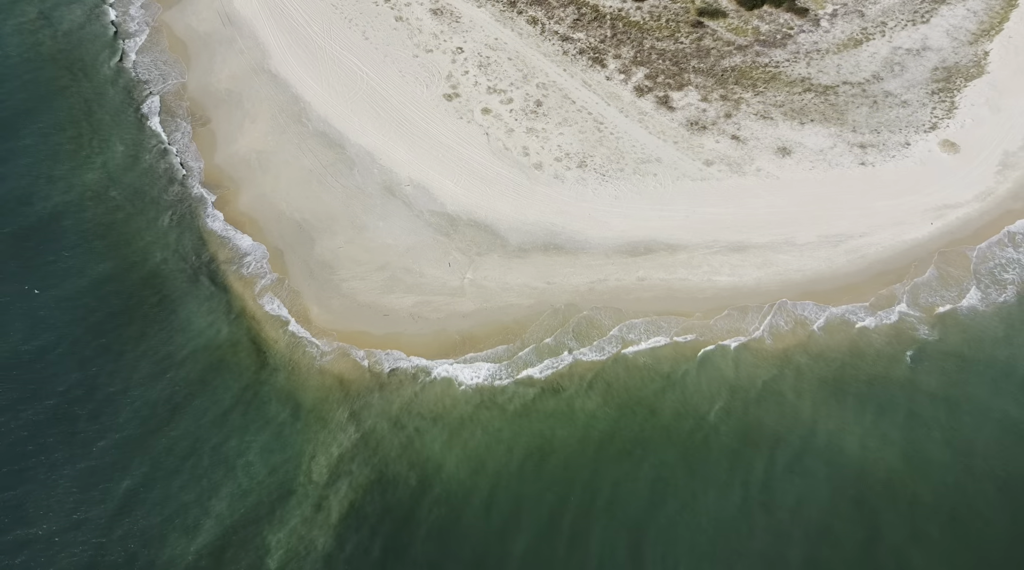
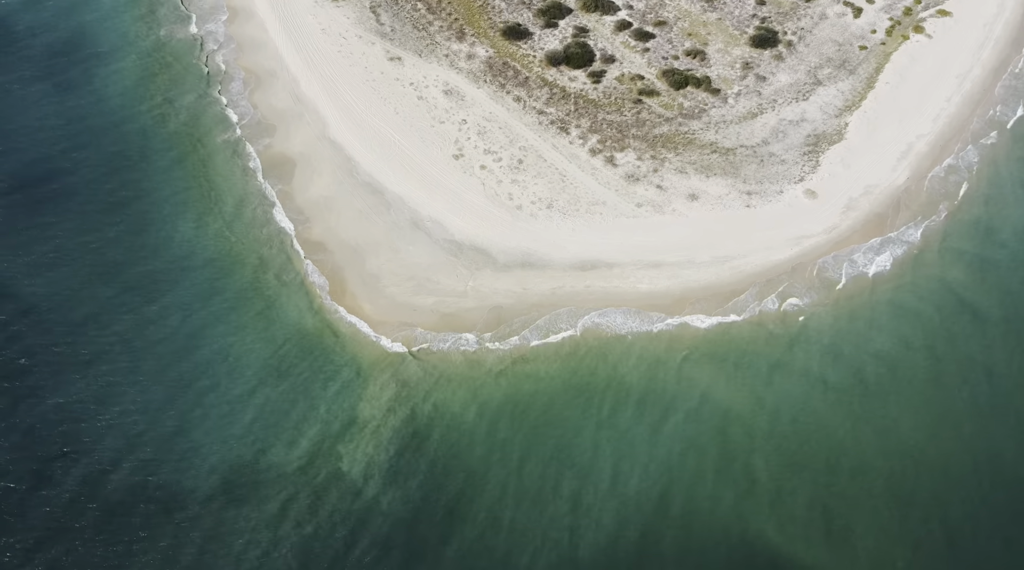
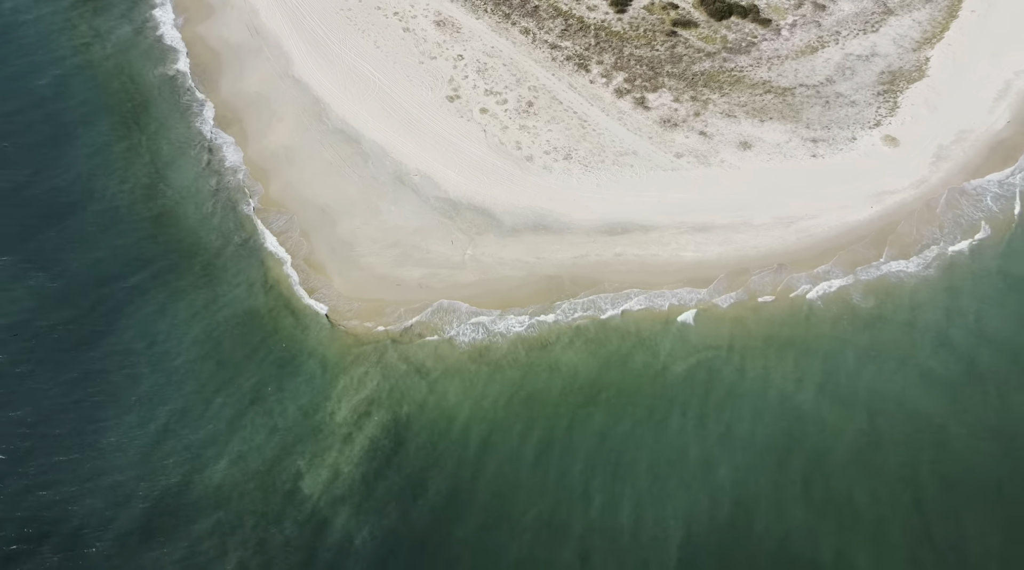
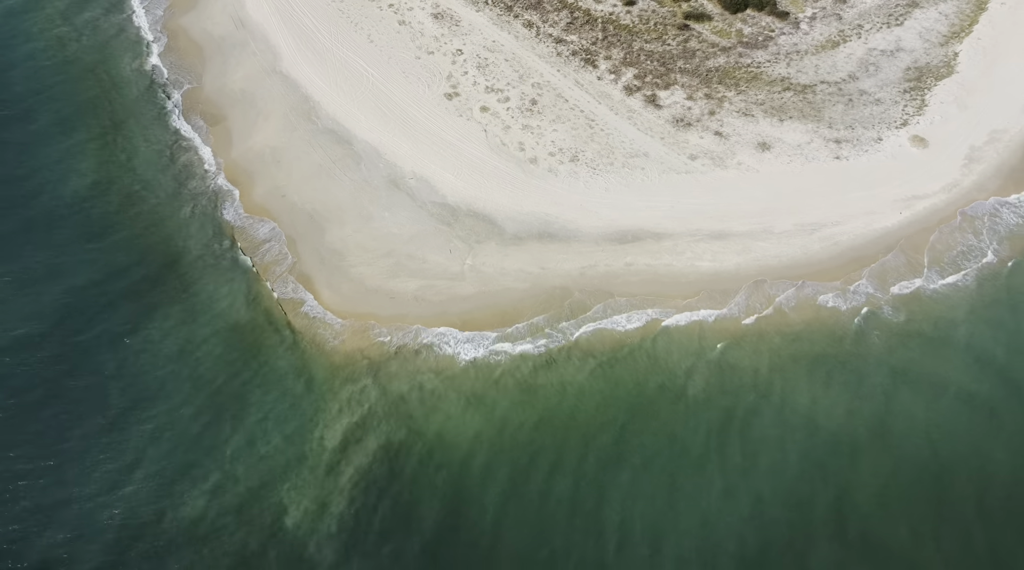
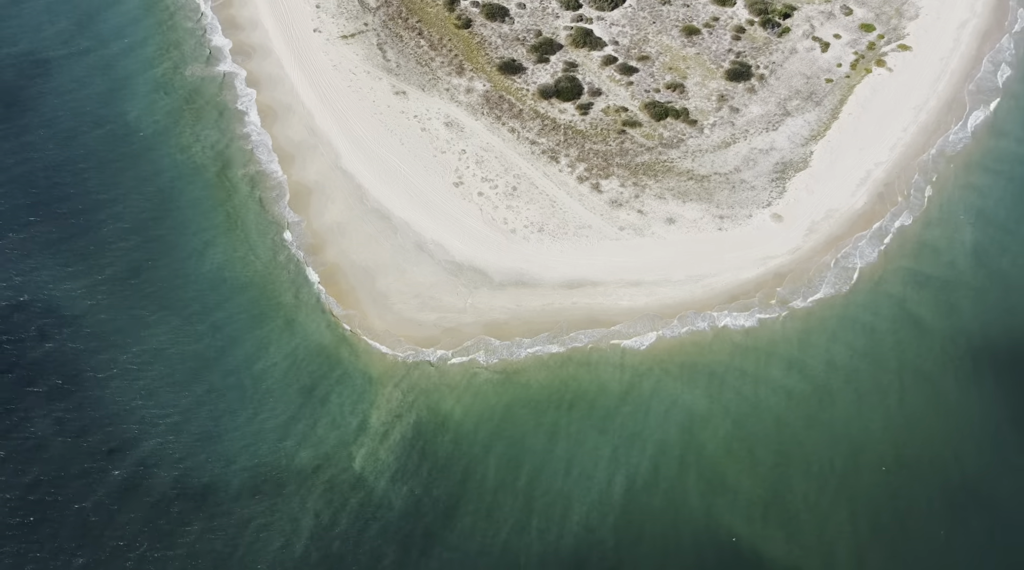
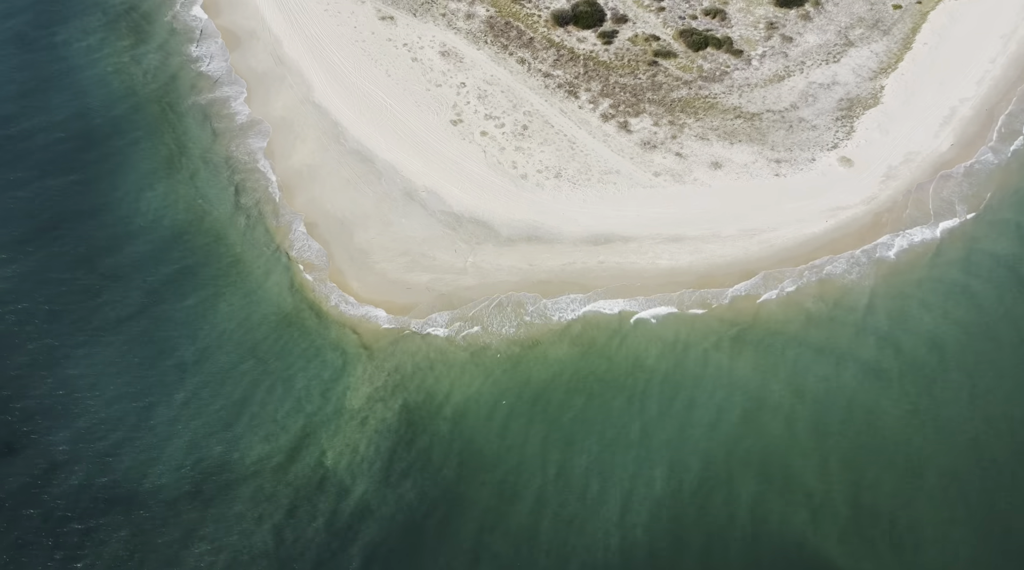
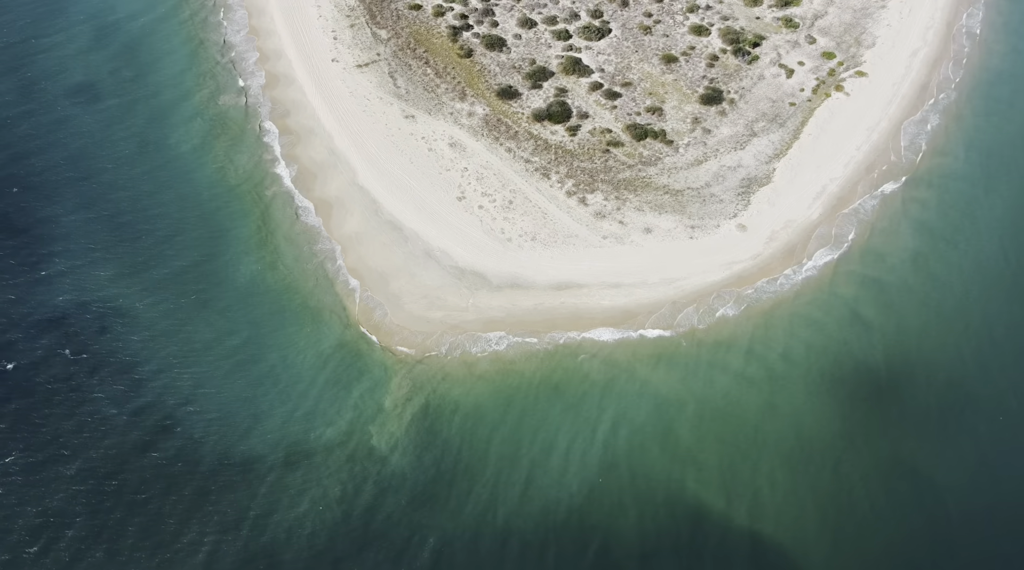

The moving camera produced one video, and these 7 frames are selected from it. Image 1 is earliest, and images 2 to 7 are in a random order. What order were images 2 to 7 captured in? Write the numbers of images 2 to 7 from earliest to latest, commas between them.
4, 3, 6, 2, 5, 7
